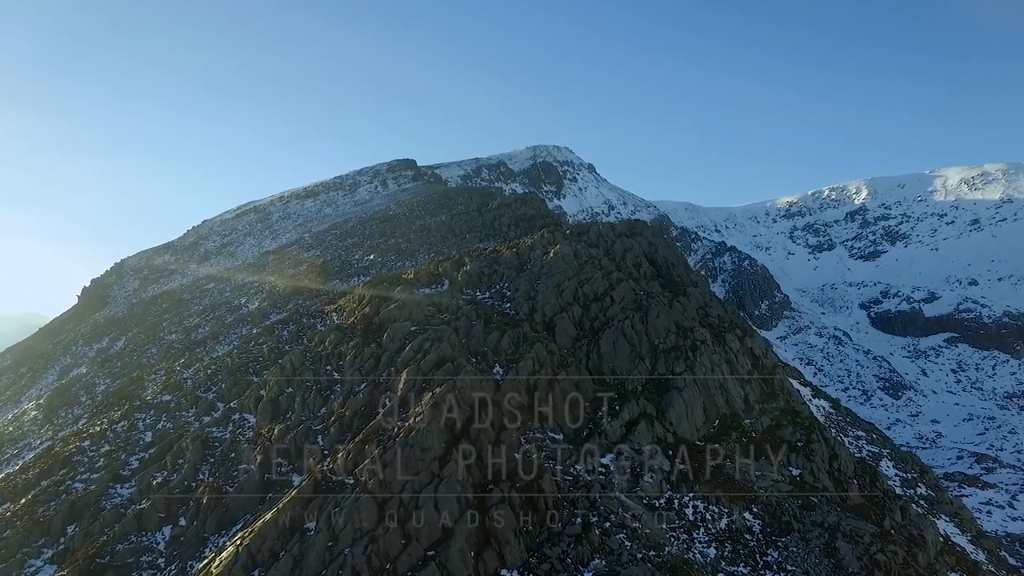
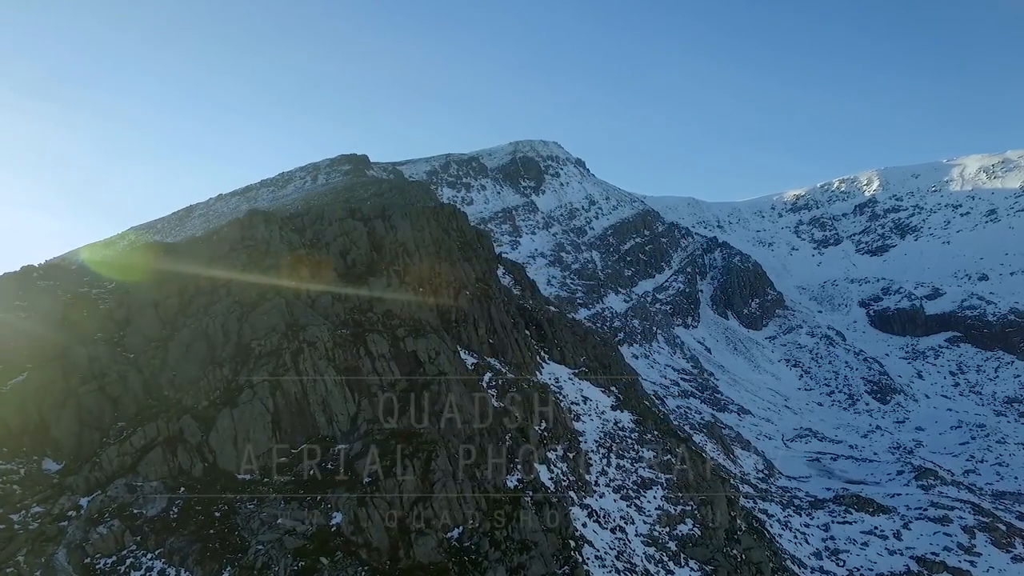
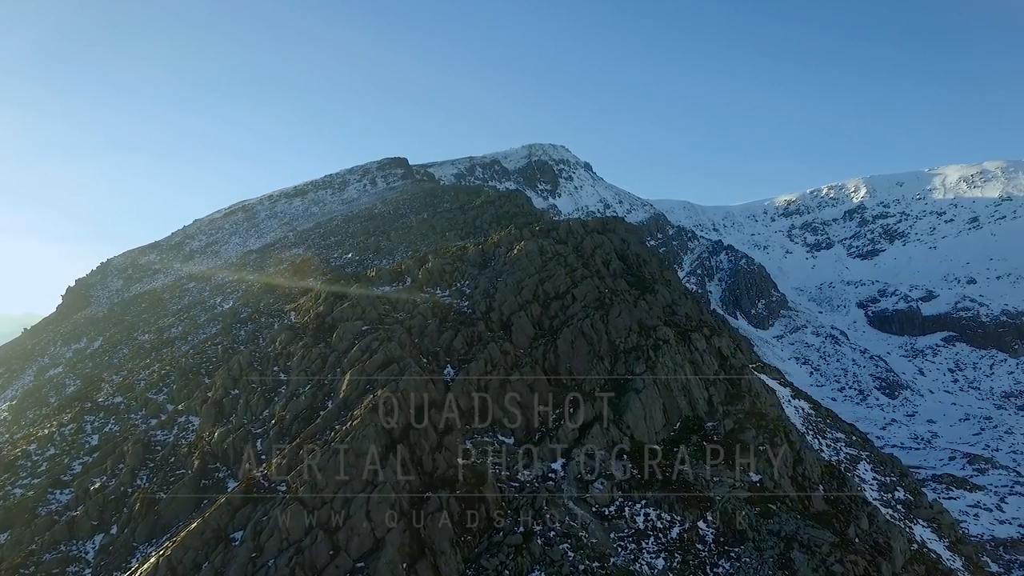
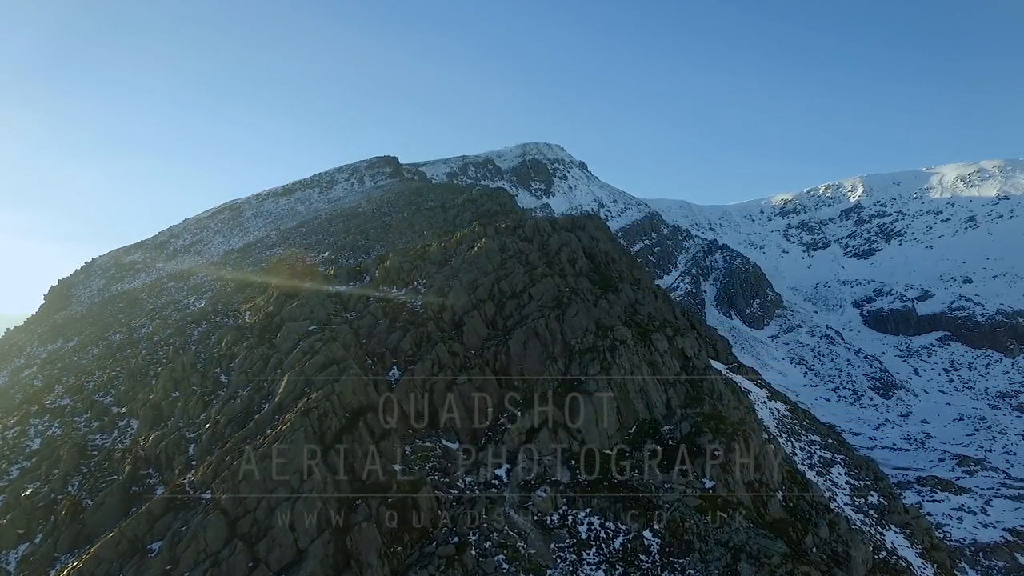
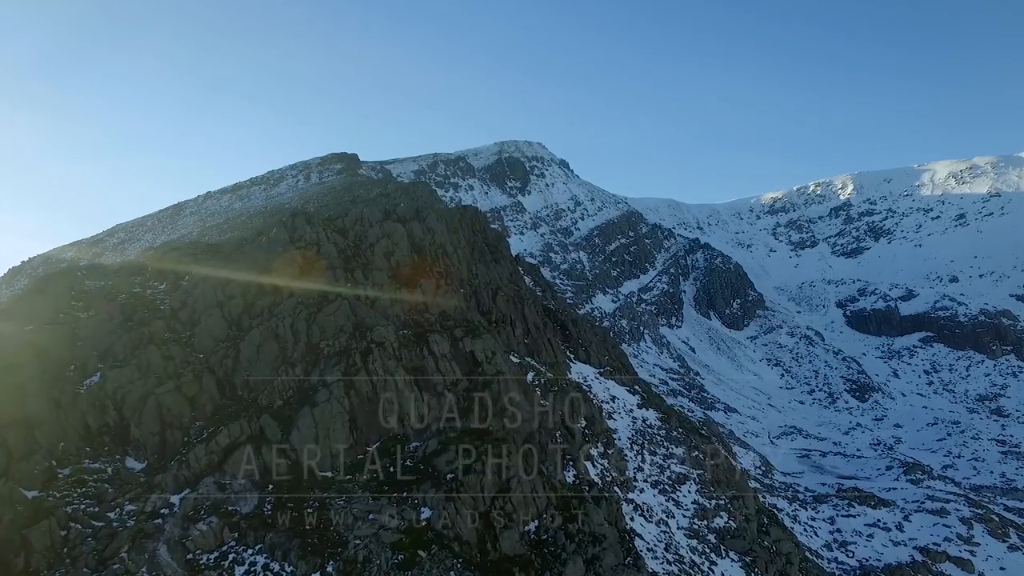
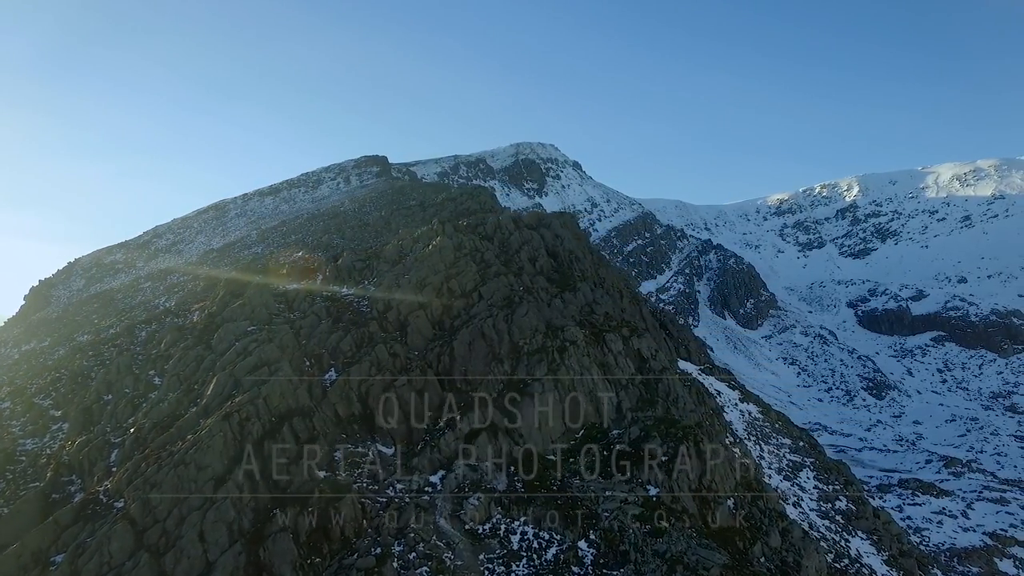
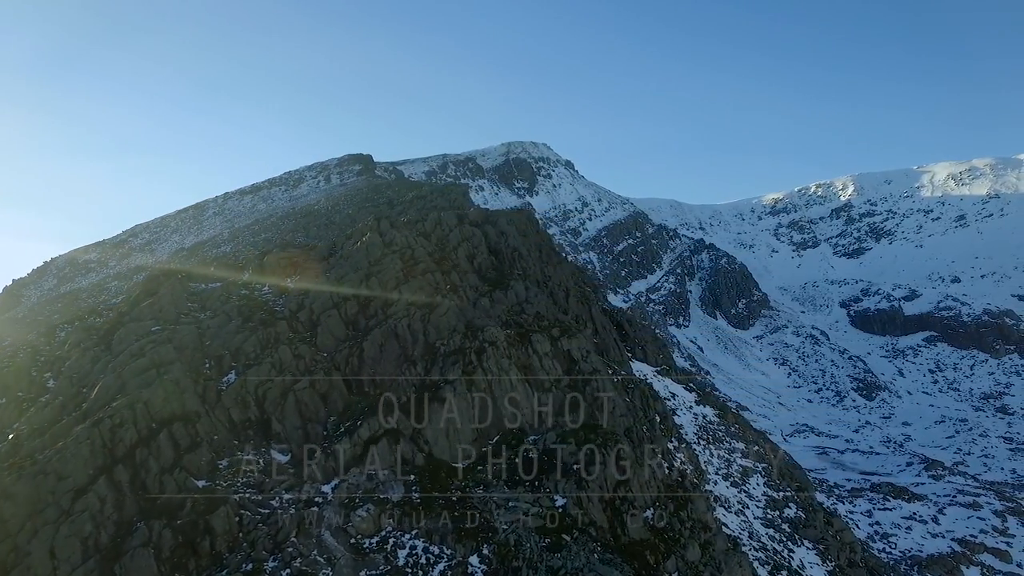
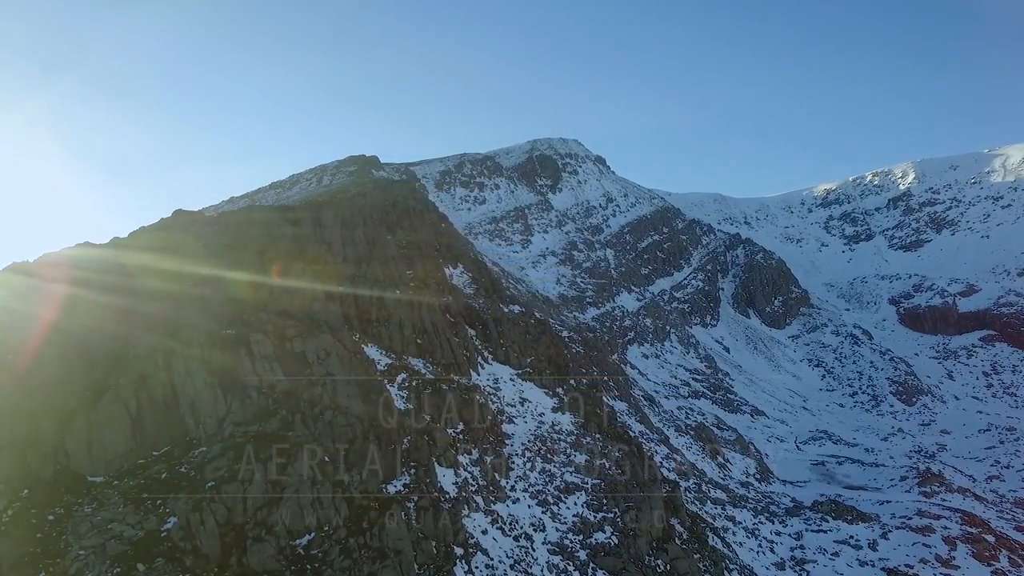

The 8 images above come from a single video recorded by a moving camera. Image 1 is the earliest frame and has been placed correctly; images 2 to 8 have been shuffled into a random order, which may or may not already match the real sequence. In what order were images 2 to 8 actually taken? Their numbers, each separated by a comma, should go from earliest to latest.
3, 4, 6, 7, 5, 2, 8
